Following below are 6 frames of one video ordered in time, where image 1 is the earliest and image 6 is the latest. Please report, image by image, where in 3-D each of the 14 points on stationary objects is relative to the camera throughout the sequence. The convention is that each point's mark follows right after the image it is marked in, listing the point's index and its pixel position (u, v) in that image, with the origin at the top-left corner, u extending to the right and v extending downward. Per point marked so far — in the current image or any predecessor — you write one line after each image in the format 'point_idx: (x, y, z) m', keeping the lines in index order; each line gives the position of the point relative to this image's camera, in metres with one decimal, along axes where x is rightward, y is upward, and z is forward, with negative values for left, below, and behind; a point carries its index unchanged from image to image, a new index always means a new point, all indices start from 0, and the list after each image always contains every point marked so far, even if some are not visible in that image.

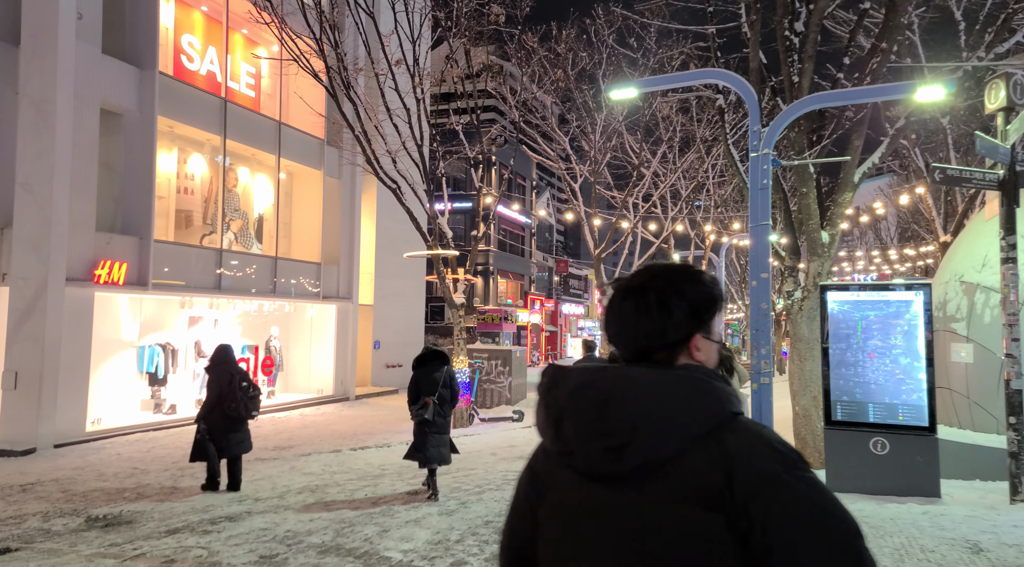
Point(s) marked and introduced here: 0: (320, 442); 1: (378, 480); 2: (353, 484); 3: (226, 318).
0: (-3.1, -2.6, +12.4) m
1: (-1.5, -2.3, +8.9) m
2: (-1.8, -2.3, +8.6) m
3: (-6.5, -0.8, +17.4) m
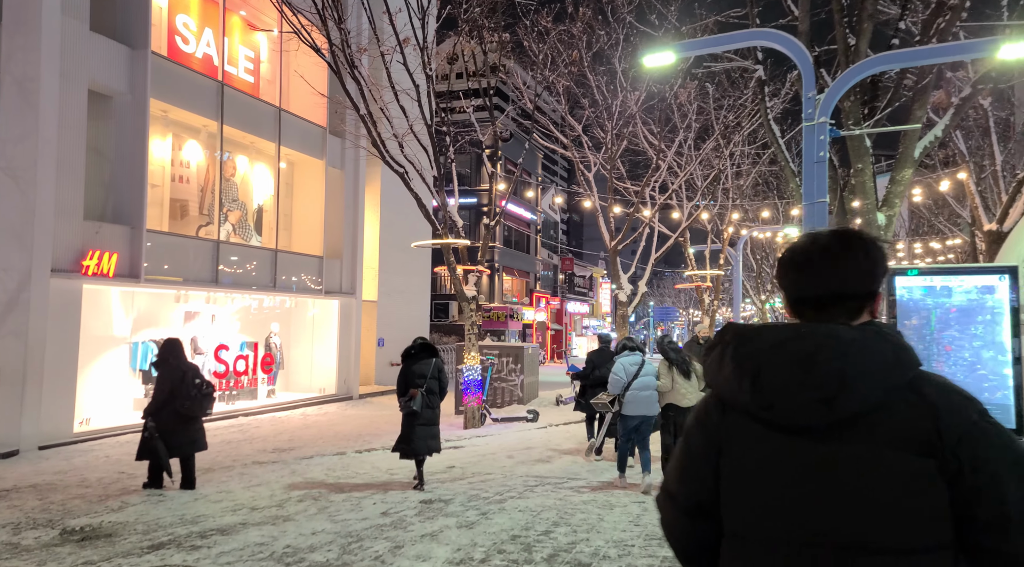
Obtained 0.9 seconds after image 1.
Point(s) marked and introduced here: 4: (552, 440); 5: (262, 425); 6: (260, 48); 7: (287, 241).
0: (-2.9, -2.4, +11.6) m
1: (-1.3, -2.1, +8.1) m
2: (-1.5, -2.1, +7.8) m
3: (-6.2, -0.6, +16.6) m
4: (+0.6, -2.3, +11.5) m
5: (-4.8, -2.7, +14.6) m
6: (-5.7, +5.3, +17.4) m
7: (-5.4, +1.0, +18.4) m
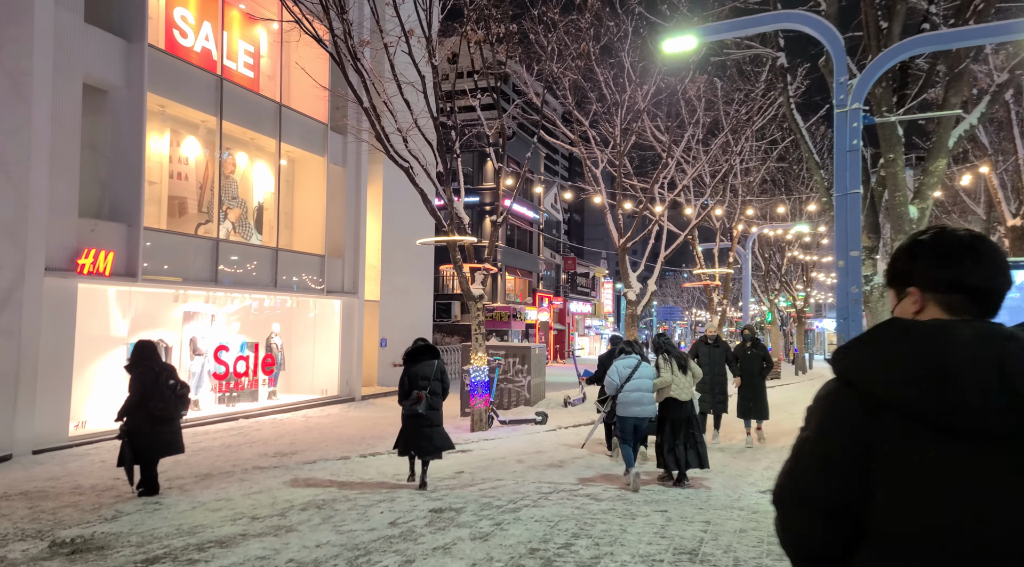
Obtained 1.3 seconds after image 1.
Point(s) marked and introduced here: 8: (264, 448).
0: (-2.7, -2.4, +11.3) m
1: (-1.2, -2.1, +7.7) m
2: (-1.4, -2.1, +7.4) m
3: (-6.1, -0.6, +16.2) m
4: (+0.7, -2.3, +11.2) m
5: (-4.6, -2.7, +14.2) m
6: (-5.6, +5.4, +17.0) m
7: (-5.3, +1.0, +18.0) m
8: (-3.7, -2.5, +11.4) m
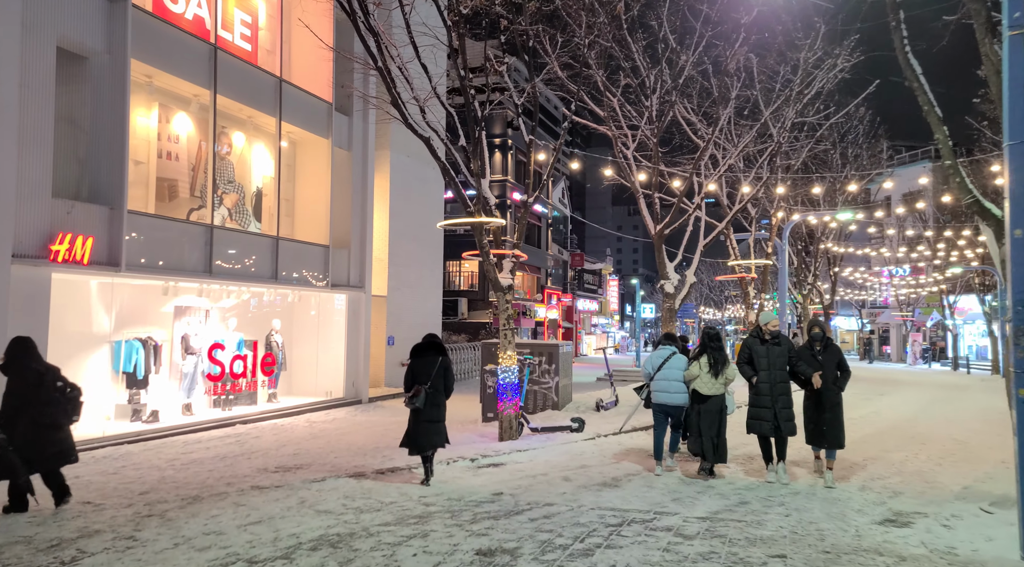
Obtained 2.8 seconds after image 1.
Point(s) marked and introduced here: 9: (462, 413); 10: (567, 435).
0: (-2.3, -2.2, +9.8) m
1: (-0.7, -2.0, +6.3) m
2: (-0.9, -1.9, +6.0) m
3: (-5.6, -0.5, +14.7) m
4: (+1.2, -2.2, +9.7) m
5: (-4.2, -2.5, +12.7) m
6: (-5.1, +5.5, +15.5) m
7: (-4.8, +1.2, +16.5) m
8: (-3.2, -2.3, +9.9) m
9: (-1.0, -2.5, +14.8) m
10: (+0.8, -2.2, +11.3) m
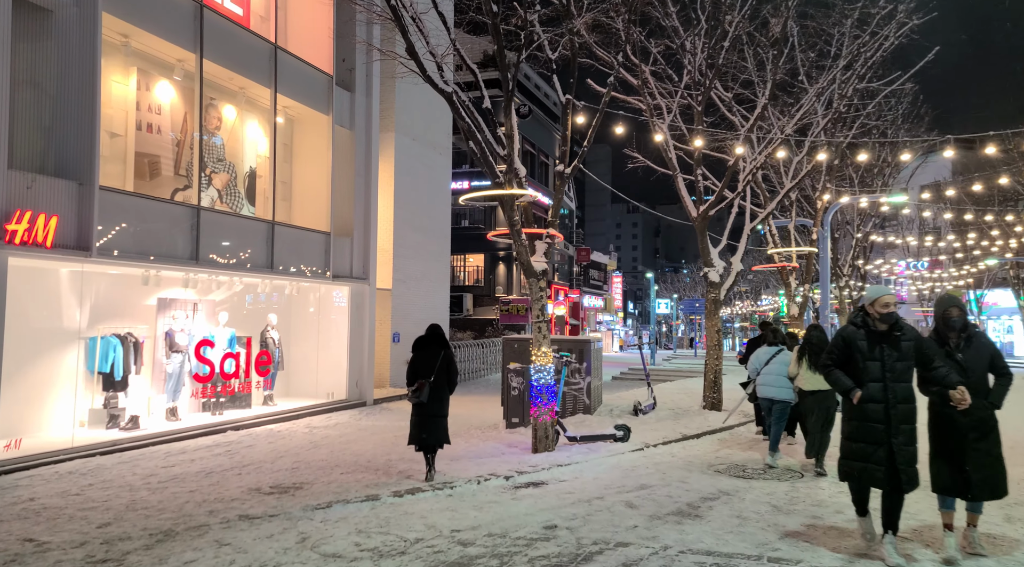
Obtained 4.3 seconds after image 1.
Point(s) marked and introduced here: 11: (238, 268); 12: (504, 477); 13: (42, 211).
0: (-1.8, -2.1, +8.2) m
1: (-0.3, -1.8, +4.7) m
2: (-0.5, -1.8, +4.4) m
3: (-5.2, -0.3, +13.1) m
4: (+1.6, -2.0, +8.1) m
5: (-3.7, -2.3, +11.2) m
6: (-4.7, +5.7, +13.9) m
7: (-4.4, +1.4, +14.9) m
8: (-2.8, -2.1, +8.4) m
9: (-0.6, -2.3, +13.3) m
10: (+1.3, -2.1, +9.8) m
11: (-4.7, +0.4, +13.0) m
12: (-0.1, -2.0, +7.9) m
13: (-5.9, +0.9, +9.7) m
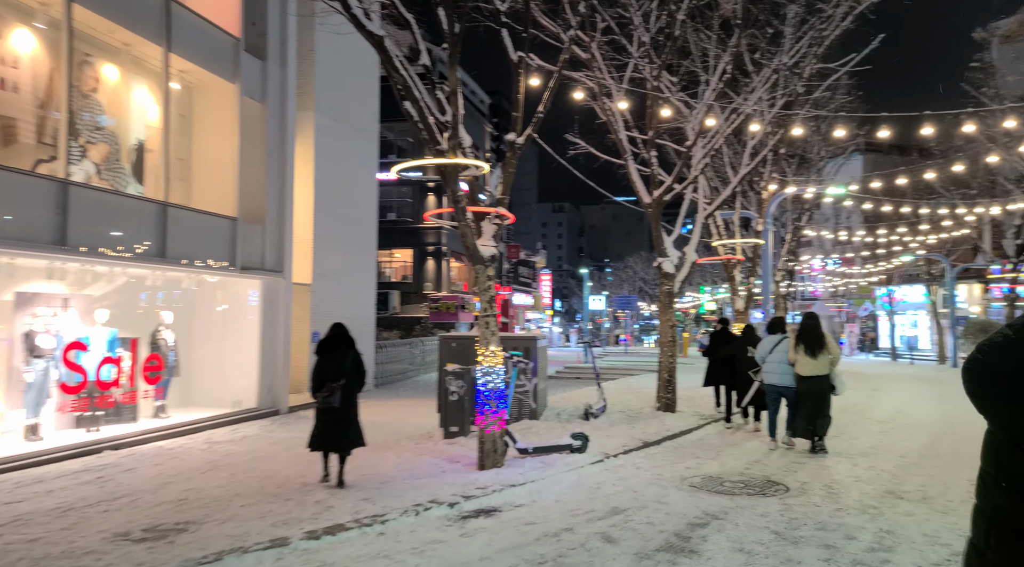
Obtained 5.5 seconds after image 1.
0: (-2.3, -1.9, +6.5) m
1: (-0.4, -1.6, +3.2) m
2: (-0.6, -1.6, +2.9) m
3: (-6.2, -0.2, +11.1) m
4: (+1.1, -1.8, +6.8) m
5: (-4.5, -2.2, +9.3) m
6: (-5.8, +5.8, +11.9) m
7: (-5.6, +1.5, +12.9) m
8: (-3.3, -2.0, +6.6) m
9: (-1.5, -2.2, +11.7) m
10: (+0.6, -1.9, +8.4) m
11: (-5.7, +0.5, +11.0) m
12: (-0.5, -1.8, +6.4) m
13: (-6.5, +1.0, +7.5) m
